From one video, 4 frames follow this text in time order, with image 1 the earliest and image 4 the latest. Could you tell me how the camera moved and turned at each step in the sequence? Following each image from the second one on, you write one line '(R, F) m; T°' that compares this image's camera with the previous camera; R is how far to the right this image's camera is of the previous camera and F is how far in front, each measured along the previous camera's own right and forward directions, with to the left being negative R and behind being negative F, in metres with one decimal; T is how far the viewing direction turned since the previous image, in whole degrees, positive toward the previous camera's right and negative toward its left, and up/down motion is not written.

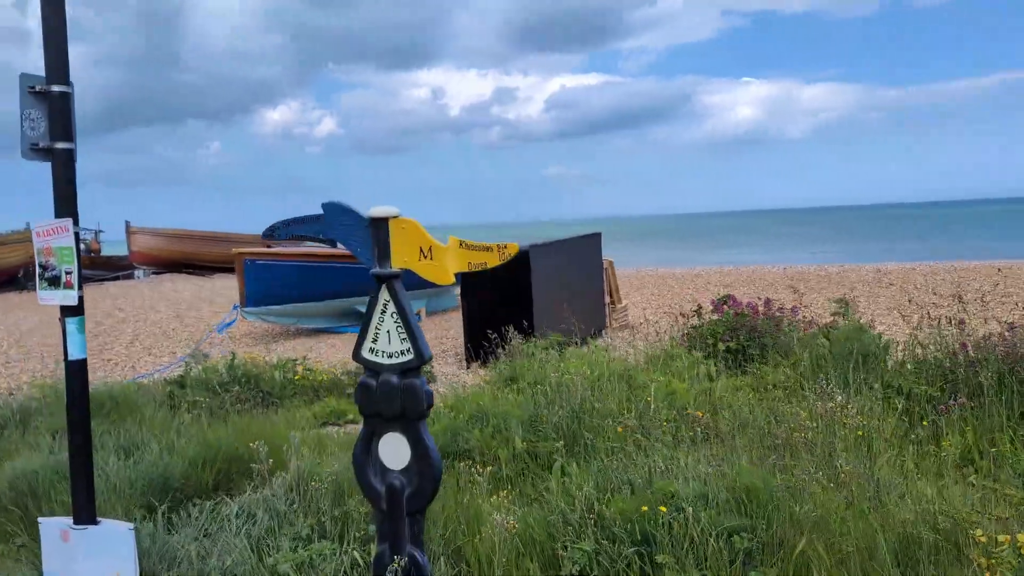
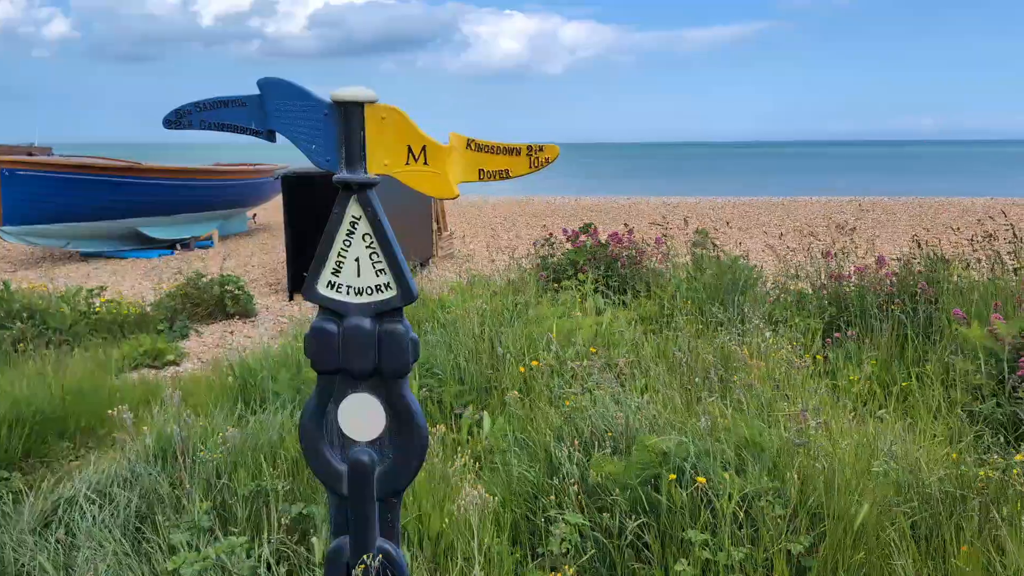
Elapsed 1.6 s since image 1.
(-0.6, +0.7) m; +15°
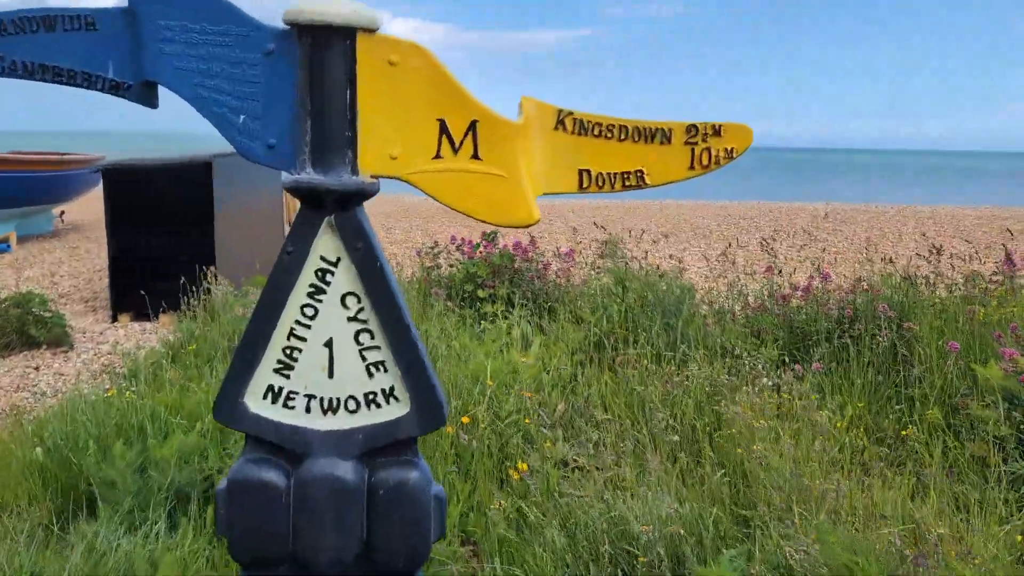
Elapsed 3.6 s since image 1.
(-0.3, +1.0) m; +11°
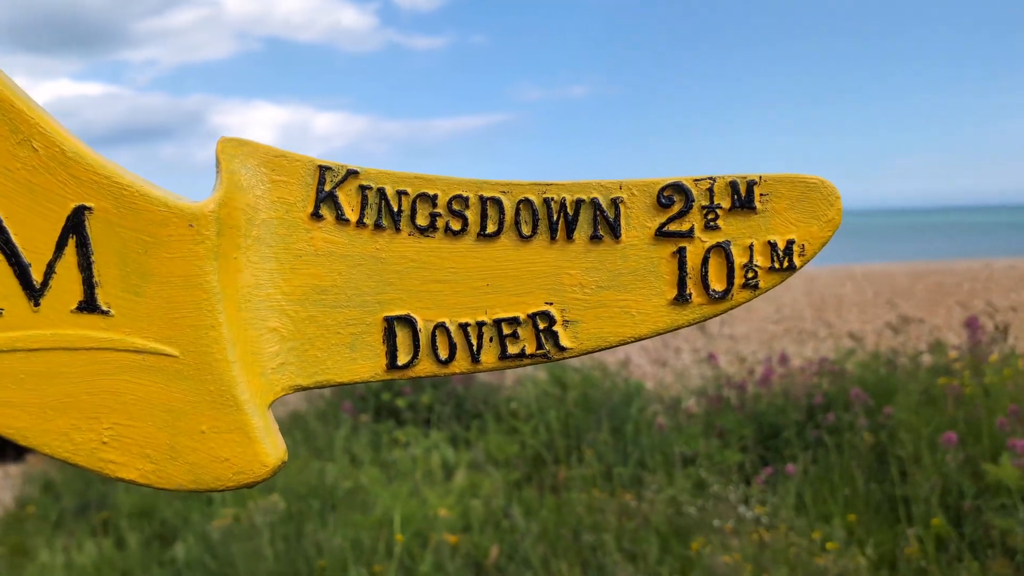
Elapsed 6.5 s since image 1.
(+0.1, +0.6) m; +4°
